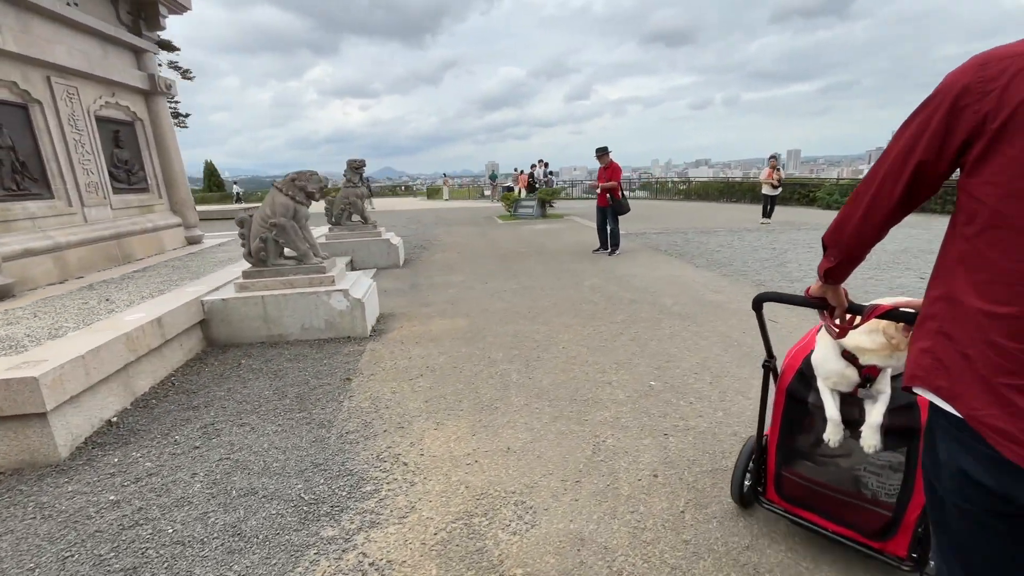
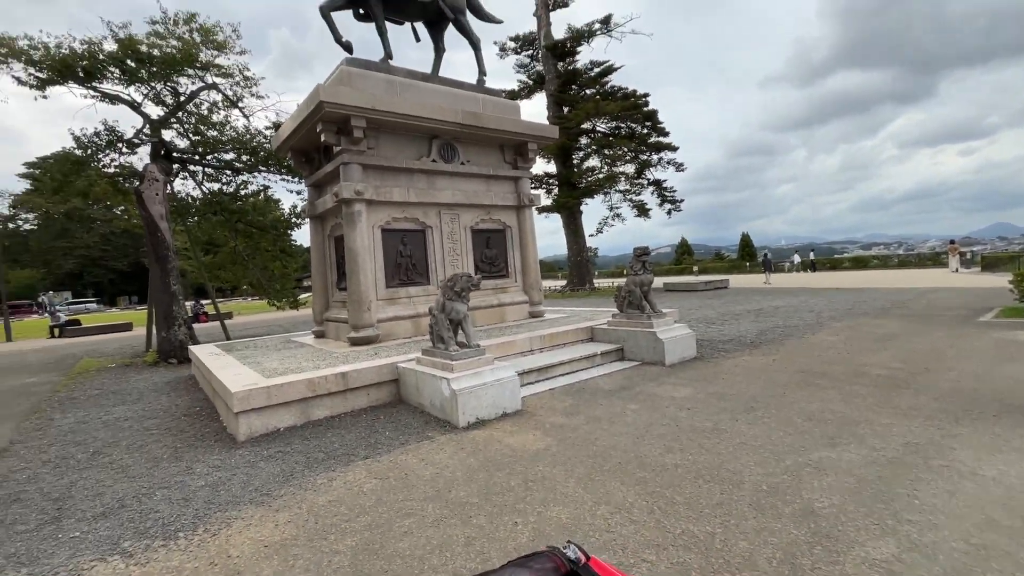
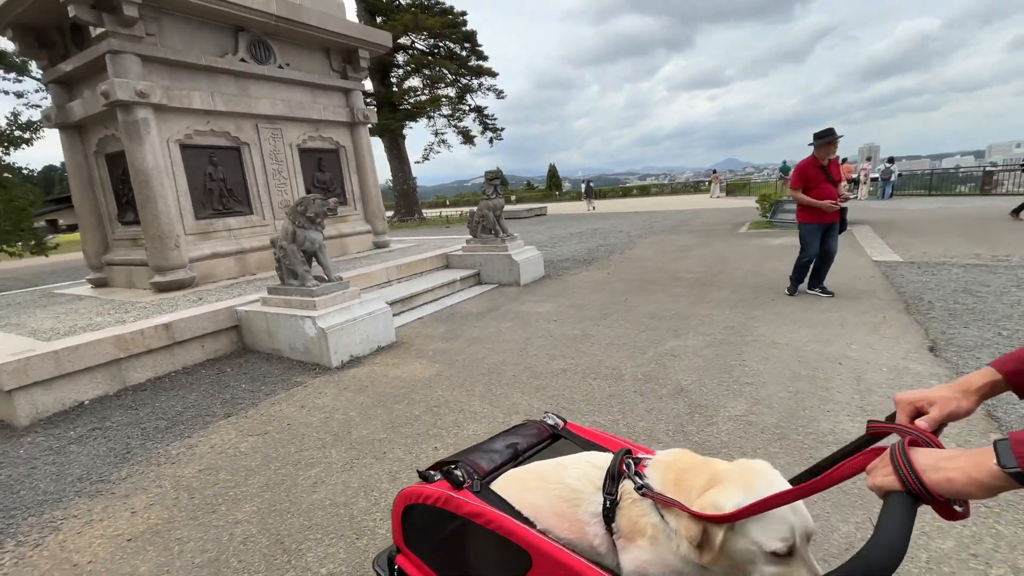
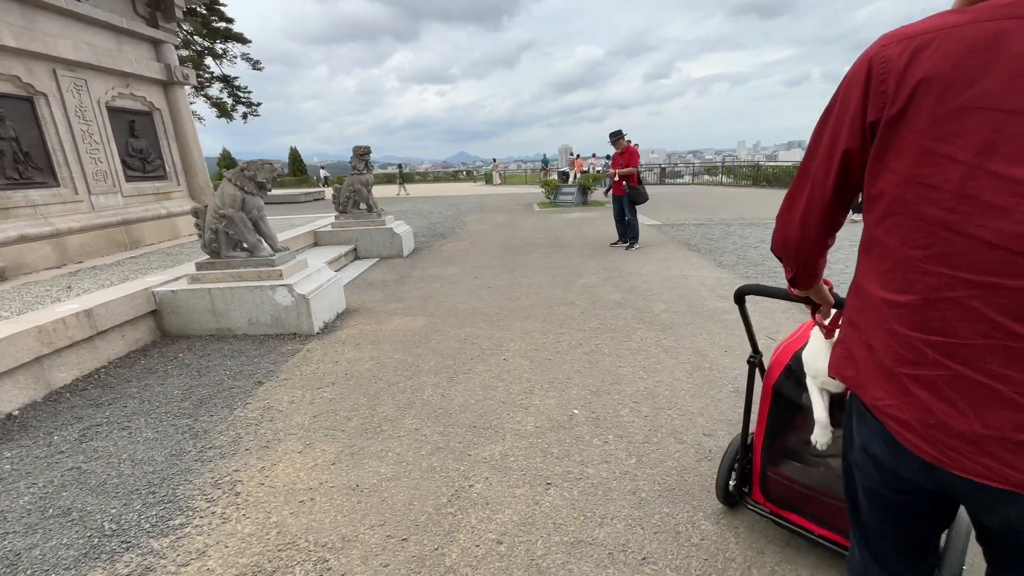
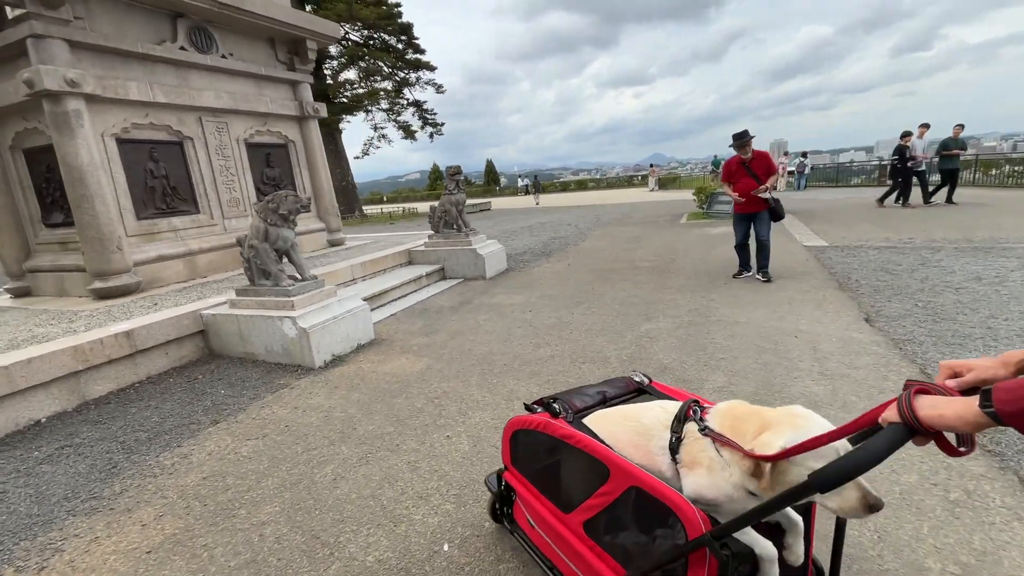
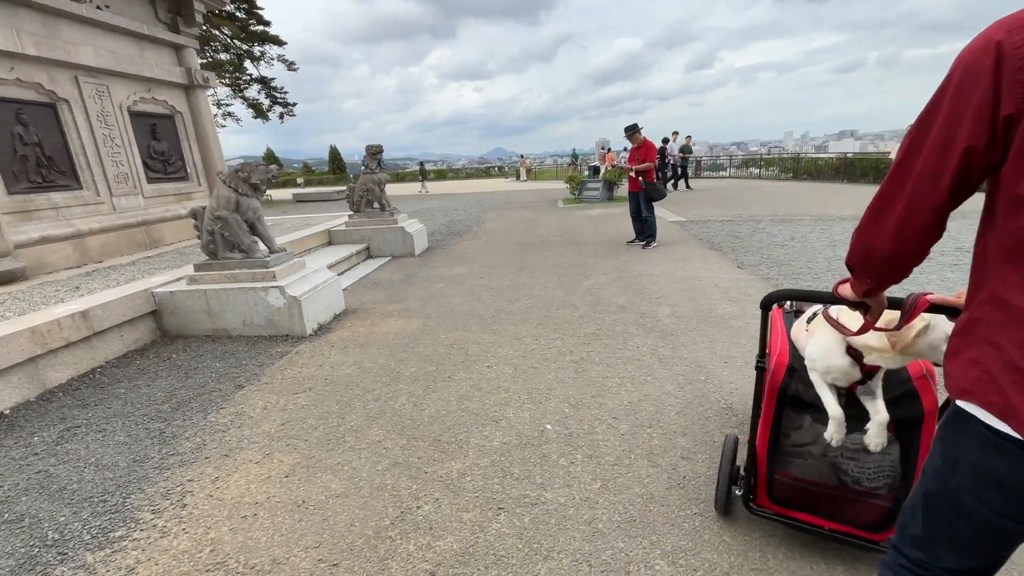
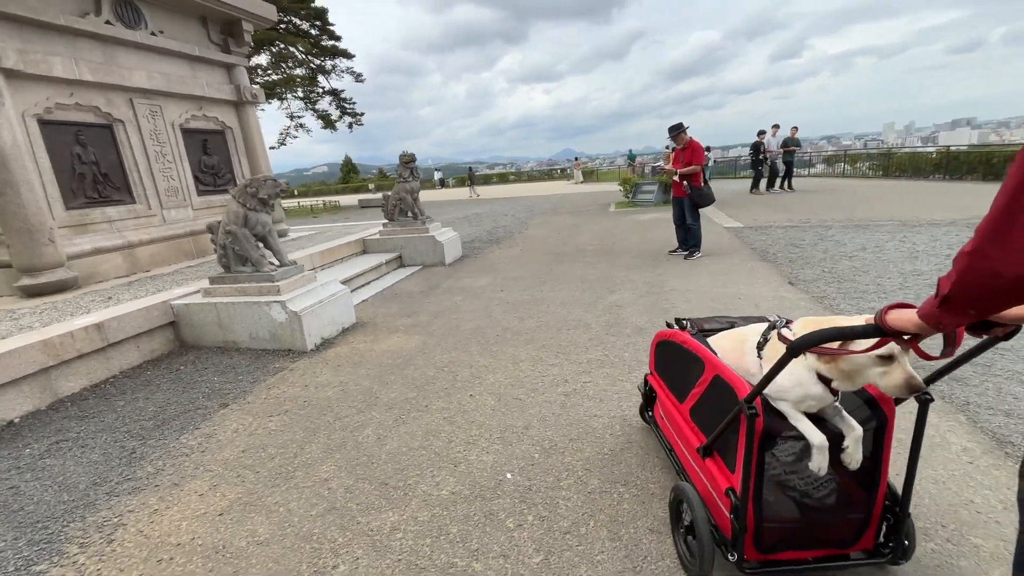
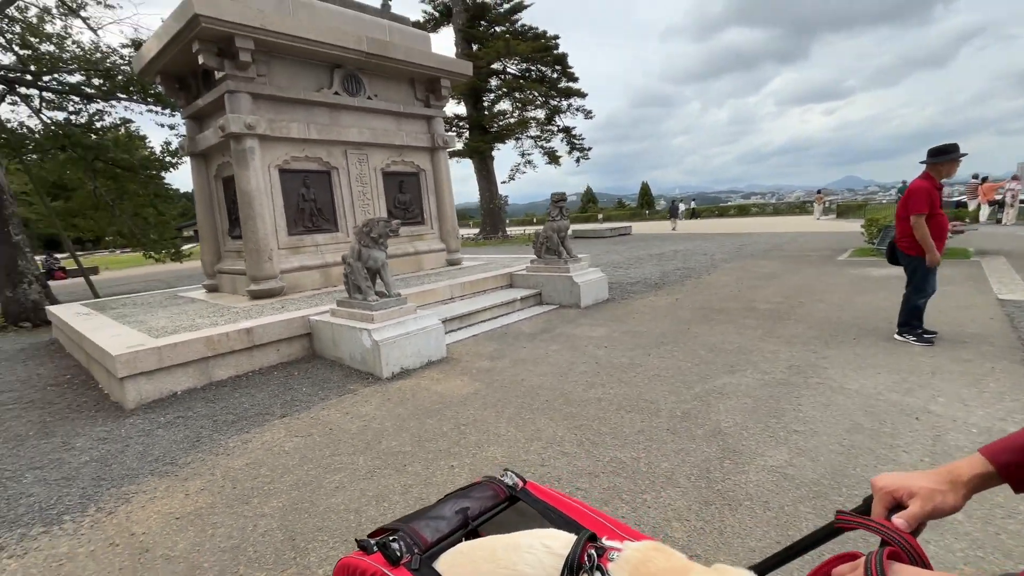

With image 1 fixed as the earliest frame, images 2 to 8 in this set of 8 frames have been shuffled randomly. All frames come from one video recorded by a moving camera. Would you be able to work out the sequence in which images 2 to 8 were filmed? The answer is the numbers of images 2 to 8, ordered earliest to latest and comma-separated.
4, 6, 7, 5, 3, 8, 2
